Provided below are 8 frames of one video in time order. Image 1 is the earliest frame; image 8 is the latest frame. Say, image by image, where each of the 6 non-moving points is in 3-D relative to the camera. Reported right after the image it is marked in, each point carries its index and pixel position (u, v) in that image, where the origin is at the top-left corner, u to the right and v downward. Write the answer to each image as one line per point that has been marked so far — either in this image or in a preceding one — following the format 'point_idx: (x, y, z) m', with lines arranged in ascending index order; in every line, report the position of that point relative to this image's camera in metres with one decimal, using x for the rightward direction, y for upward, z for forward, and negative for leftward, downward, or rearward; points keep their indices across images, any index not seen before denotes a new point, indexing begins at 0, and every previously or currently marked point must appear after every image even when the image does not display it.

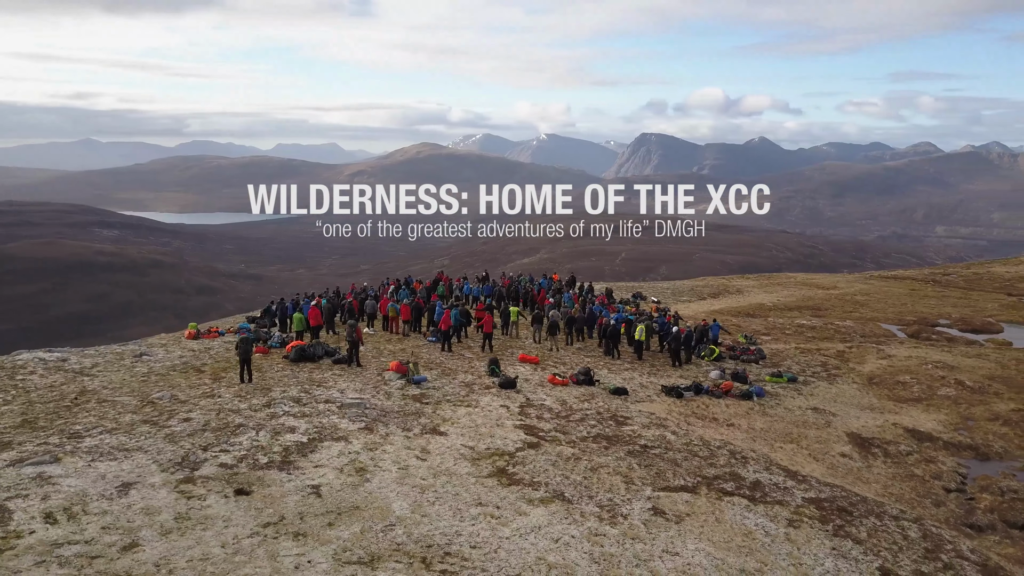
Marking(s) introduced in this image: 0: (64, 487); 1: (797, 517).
0: (-9.0, -4.0, +16.2) m
1: (+6.6, -5.3, +18.7) m
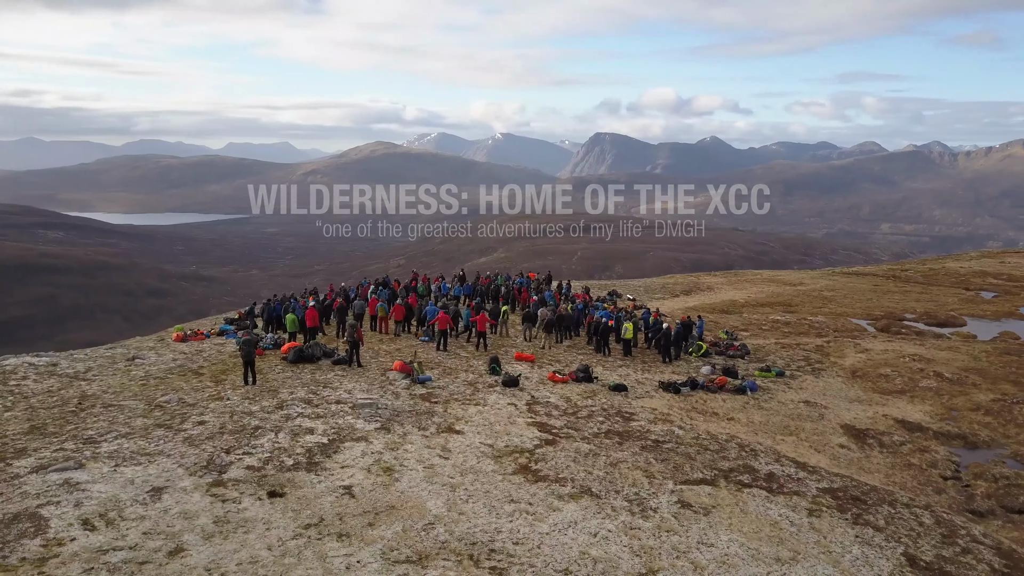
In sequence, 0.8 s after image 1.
0: (-8.2, -4.0, +15.9) m
1: (+7.2, -5.2, +19.2) m
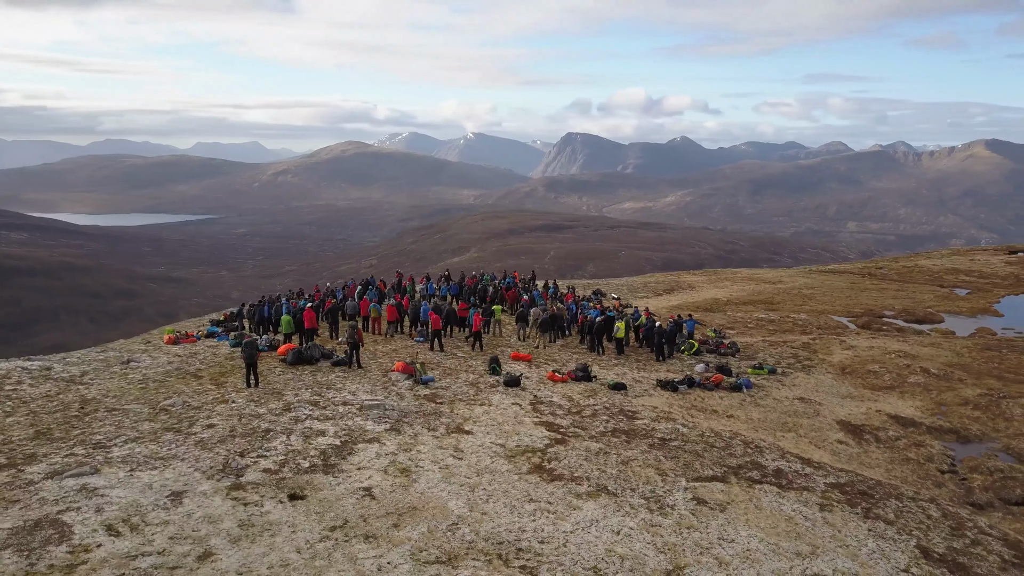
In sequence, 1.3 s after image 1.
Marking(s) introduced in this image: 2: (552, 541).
0: (-7.7, -4.1, +15.7) m
1: (+7.6, -5.2, +19.5) m
2: (+0.8, -4.9, +15.7) m
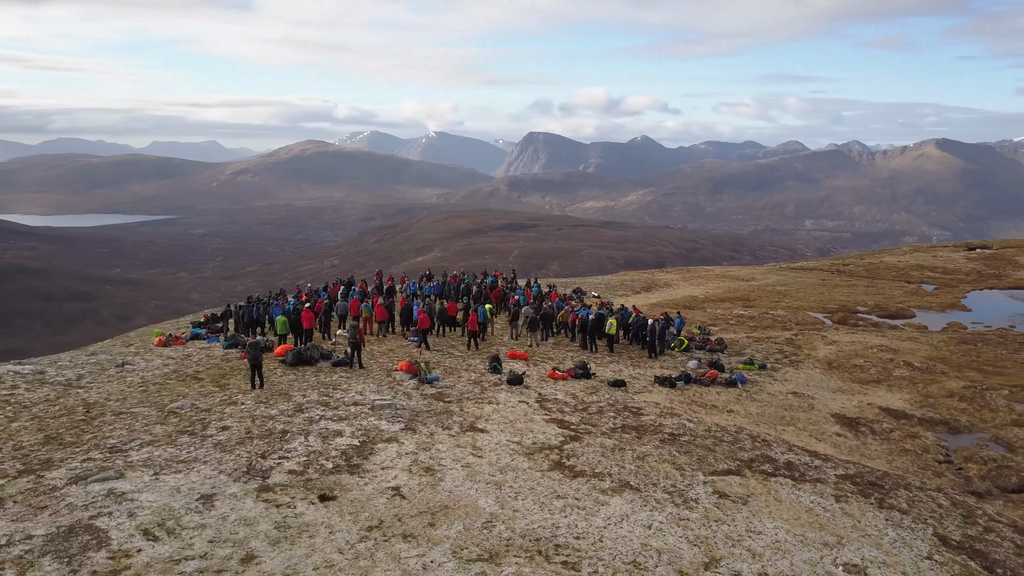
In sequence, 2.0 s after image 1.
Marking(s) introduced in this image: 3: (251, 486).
0: (-7.0, -4.1, +15.4) m
1: (+8.1, -5.1, +19.9) m
2: (+1.5, -4.9, +15.8) m
3: (-5.4, -4.1, +16.6) m
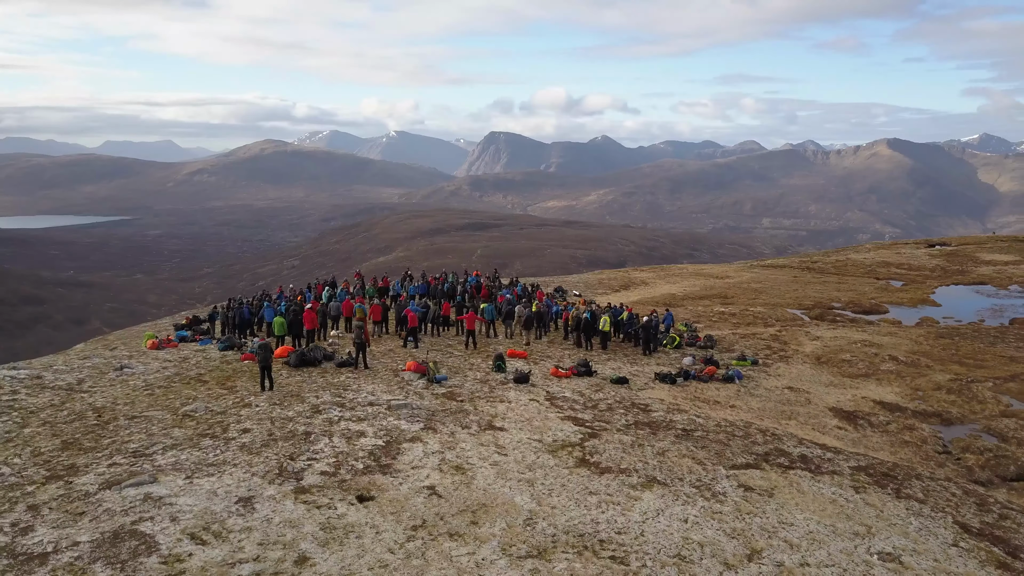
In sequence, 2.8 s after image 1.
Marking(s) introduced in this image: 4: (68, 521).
0: (-6.2, -4.1, +15.2) m
1: (+8.7, -4.9, +20.4) m
2: (+2.3, -4.8, +16.0) m
3: (-4.6, -4.1, +16.5) m
4: (-7.9, -4.1, +14.3) m
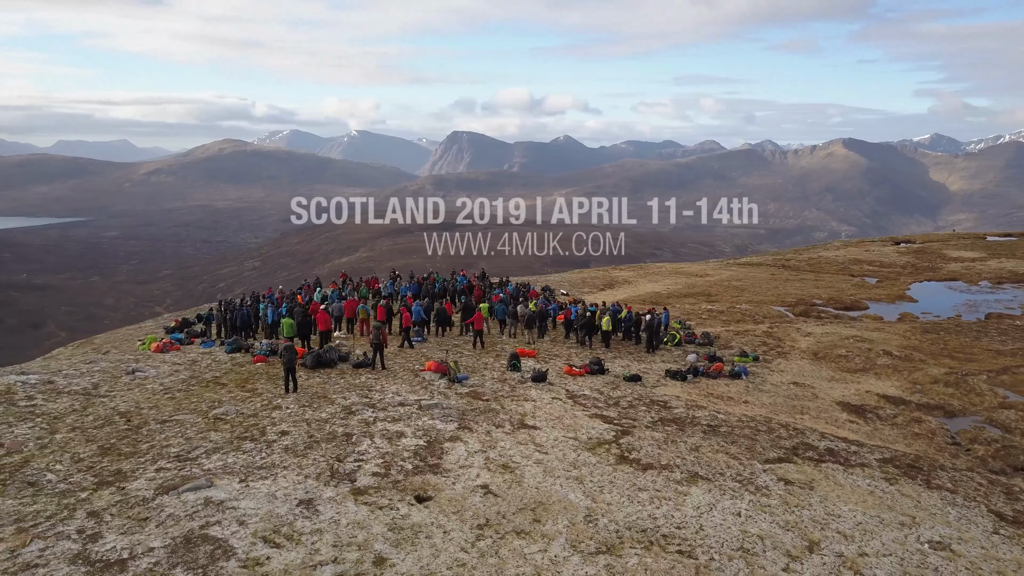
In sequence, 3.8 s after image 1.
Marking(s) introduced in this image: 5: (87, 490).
0: (-4.9, -4.1, +15.0) m
1: (+9.7, -4.8, +20.9) m
2: (+3.5, -4.8, +16.2) m
3: (-3.4, -4.1, +16.4) m
4: (-6.6, -4.2, +14.1) m
5: (-8.4, -4.0, +15.9) m
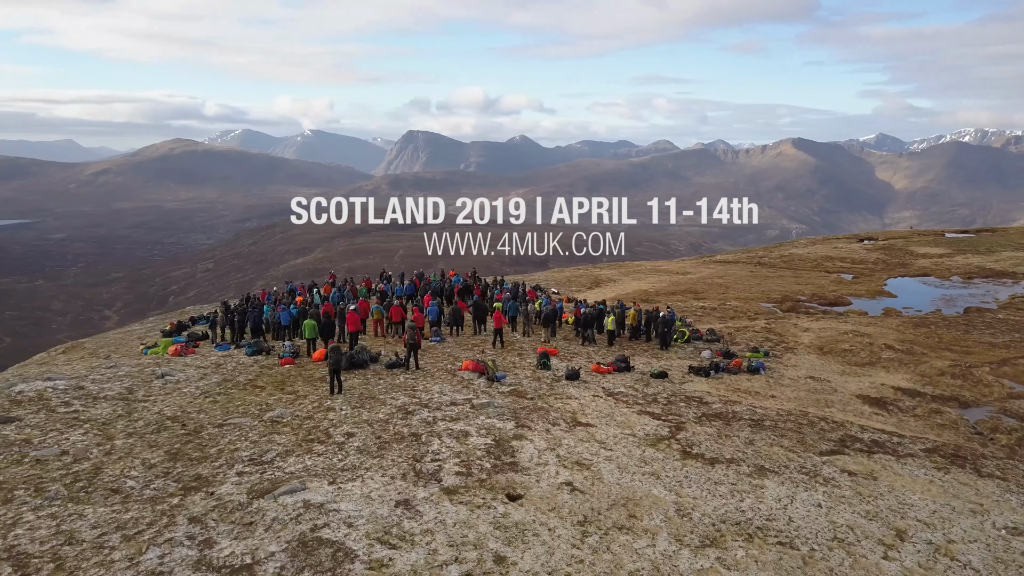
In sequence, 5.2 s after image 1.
0: (-3.0, -4.1, +14.9) m
1: (+11.4, -4.7, +21.5) m
2: (+5.4, -4.7, +16.5) m
3: (-1.5, -4.1, +16.3) m
4: (-4.6, -4.2, +13.8) m
5: (-6.5, -4.0, +15.5) m
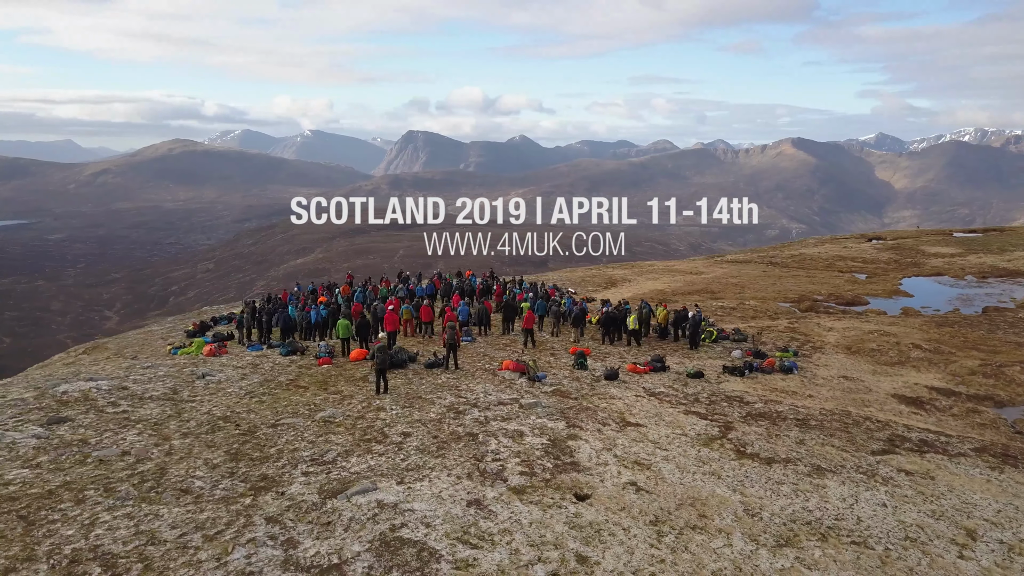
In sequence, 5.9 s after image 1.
0: (-1.6, -4.1, +14.8) m
1: (+12.7, -4.7, +21.4) m
2: (+6.8, -4.7, +16.4) m
3: (-0.2, -4.1, +16.3) m
4: (-3.2, -4.2, +13.8) m
5: (-5.1, -4.0, +15.5) m
